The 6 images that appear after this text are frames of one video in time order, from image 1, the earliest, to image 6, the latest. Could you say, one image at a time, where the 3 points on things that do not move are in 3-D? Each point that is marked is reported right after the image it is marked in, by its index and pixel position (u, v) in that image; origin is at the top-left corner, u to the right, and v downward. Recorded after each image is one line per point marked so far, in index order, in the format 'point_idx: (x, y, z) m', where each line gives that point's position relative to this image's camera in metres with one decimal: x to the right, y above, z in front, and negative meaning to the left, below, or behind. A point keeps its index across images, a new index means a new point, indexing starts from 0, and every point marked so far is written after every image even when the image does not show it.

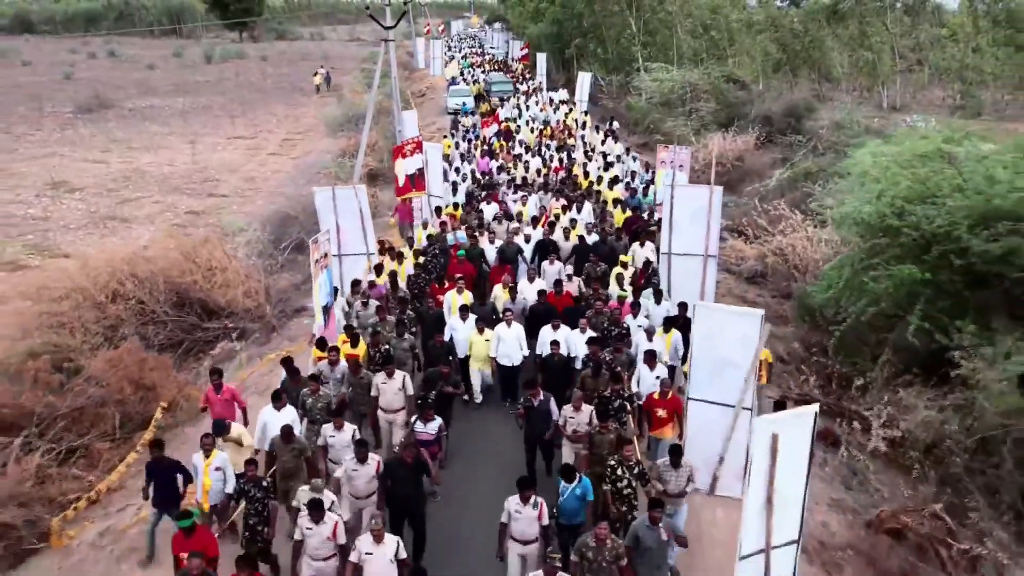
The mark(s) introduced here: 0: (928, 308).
0: (+5.2, -0.2, +10.3) m
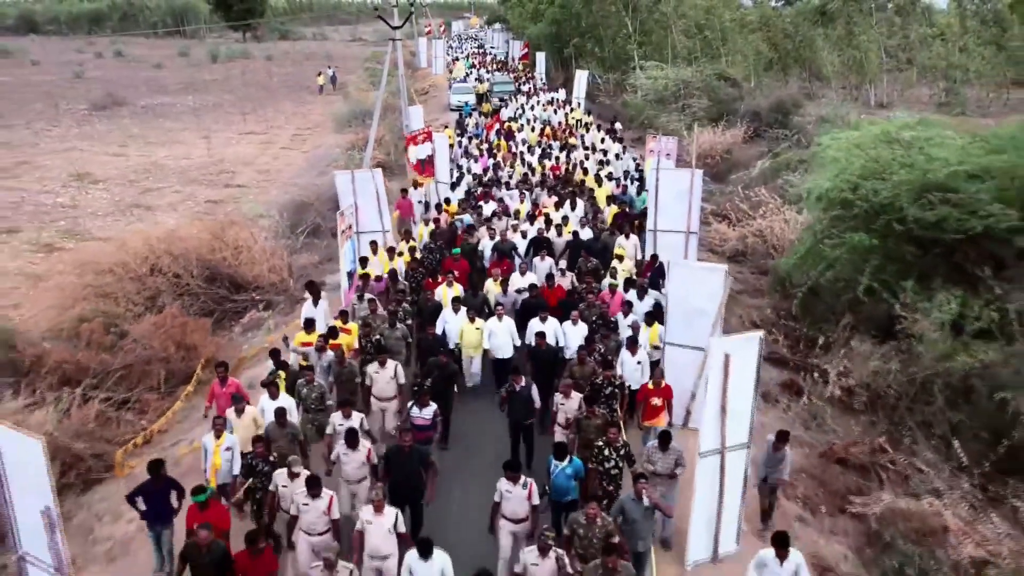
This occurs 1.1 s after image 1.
0: (+5.2, +0.2, +11.8) m
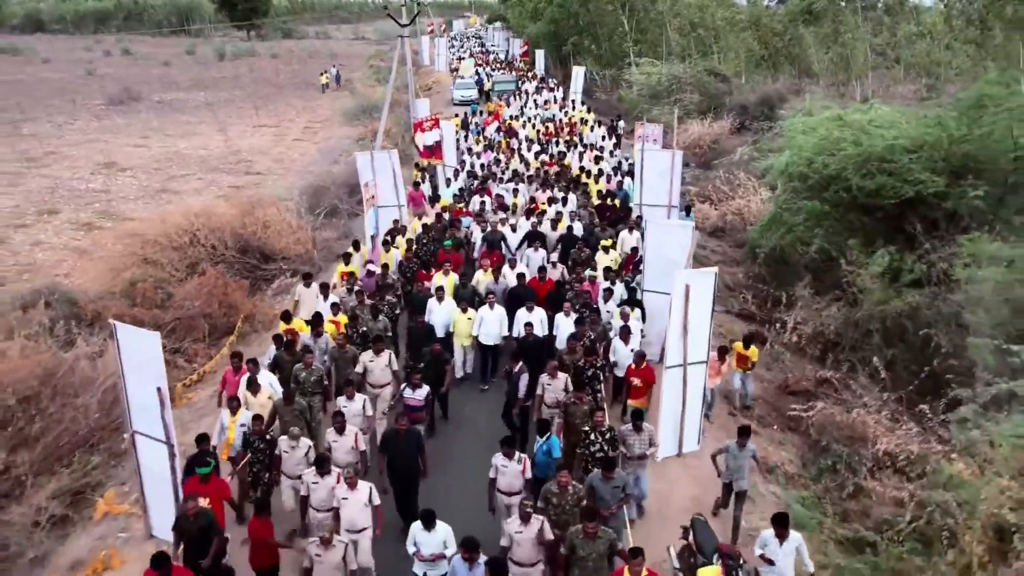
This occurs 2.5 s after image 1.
0: (+5.3, +0.9, +13.6) m
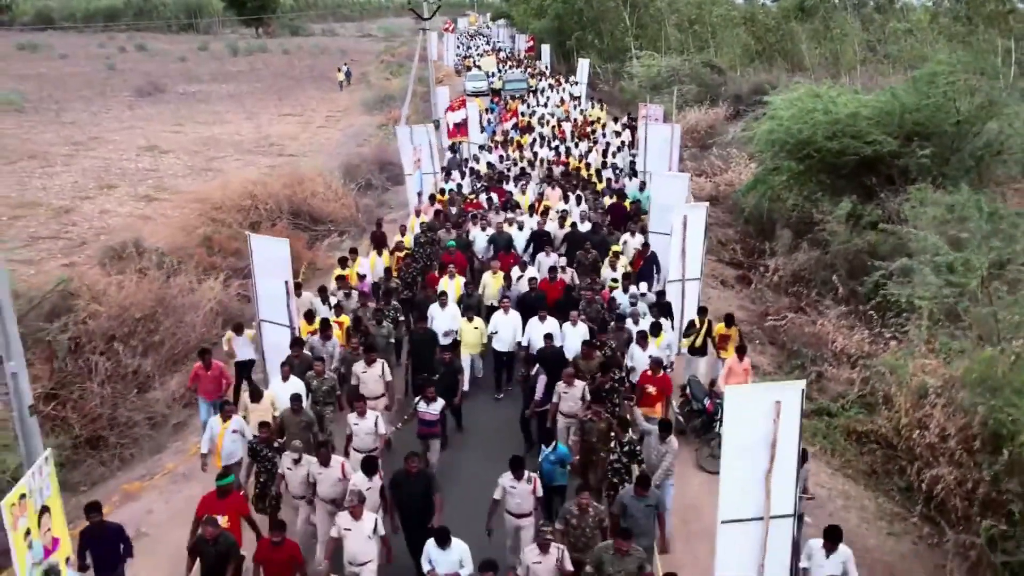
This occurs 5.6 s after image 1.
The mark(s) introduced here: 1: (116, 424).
0: (+5.7, +1.9, +16.0) m
1: (-5.7, -1.9, +11.6) m
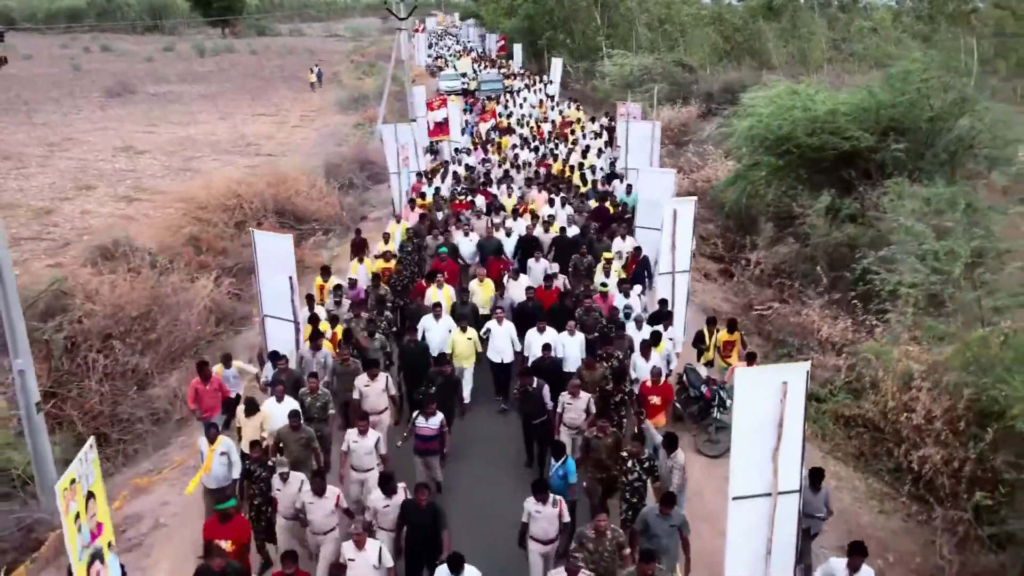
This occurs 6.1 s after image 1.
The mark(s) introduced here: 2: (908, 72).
0: (+5.5, +2.1, +16.5) m
1: (-5.7, -1.9, +11.6) m
2: (+7.6, +4.1, +15.4) m
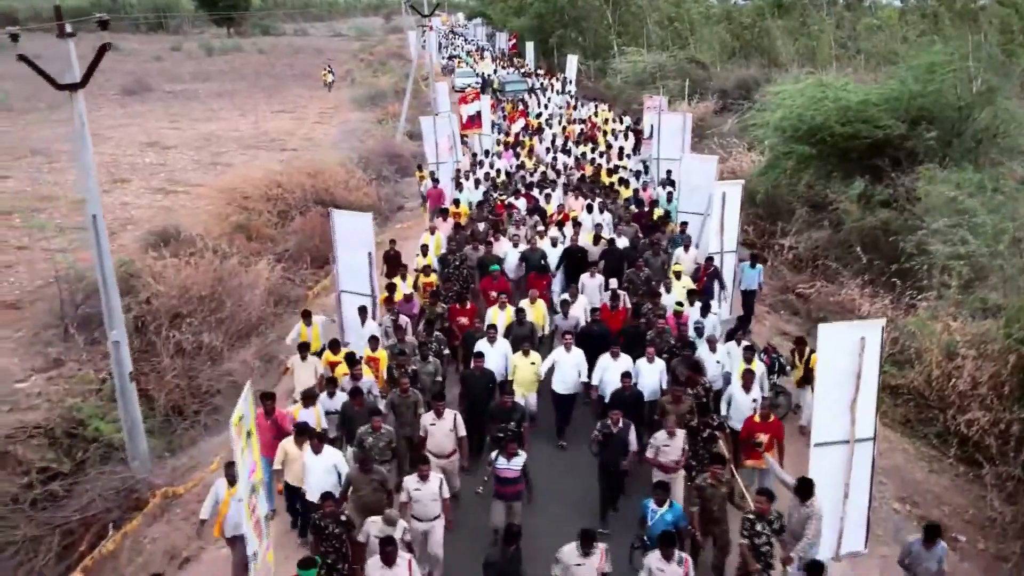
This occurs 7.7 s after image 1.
0: (+6.4, +2.4, +17.1) m
1: (-4.8, -1.6, +12.1) m
2: (+8.4, +4.5, +16.0) m
